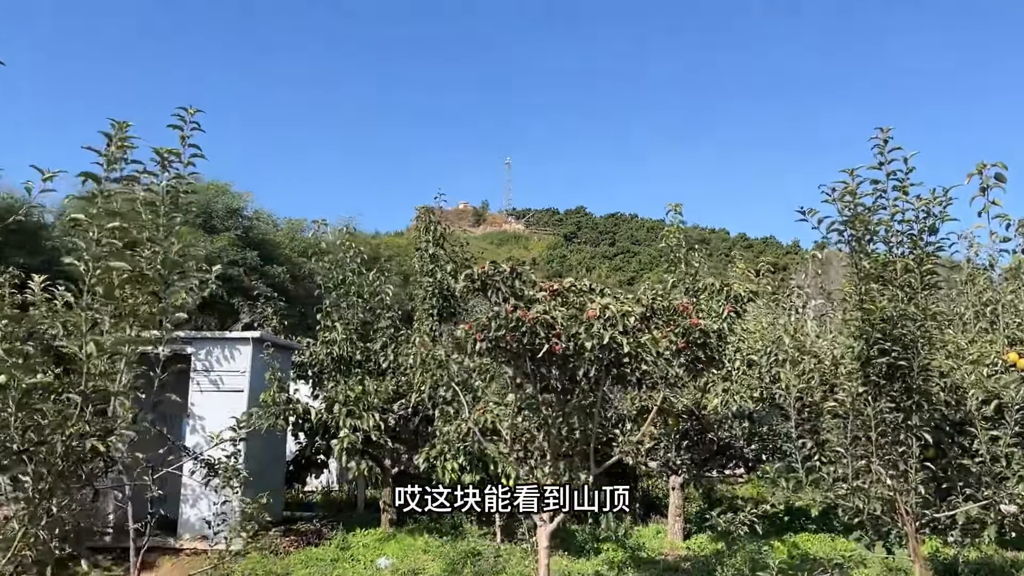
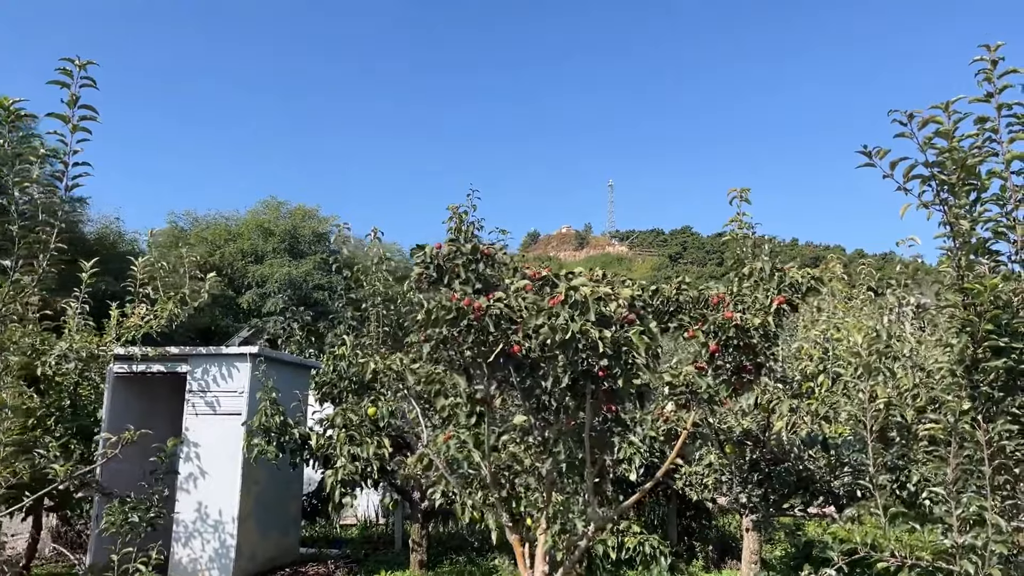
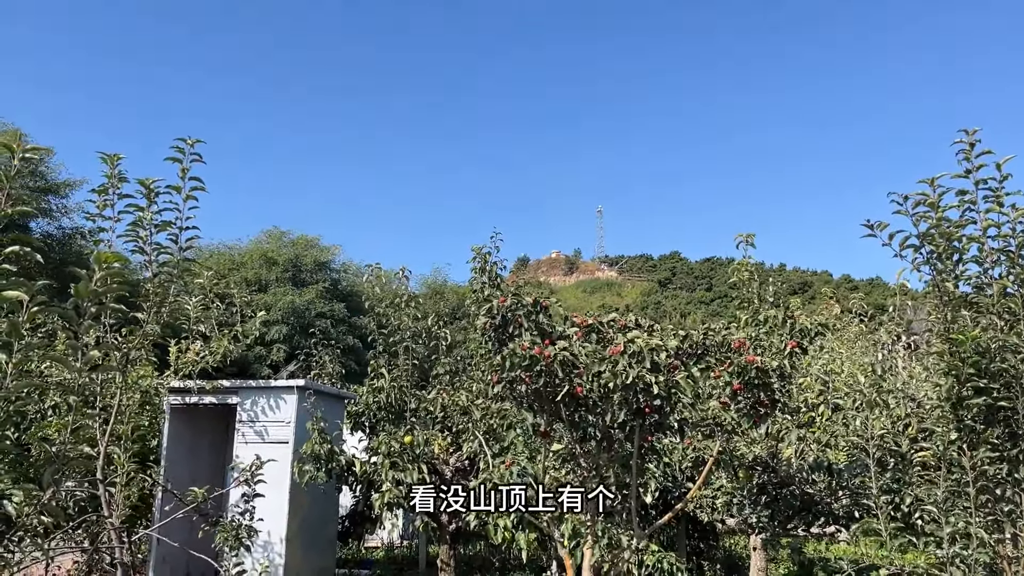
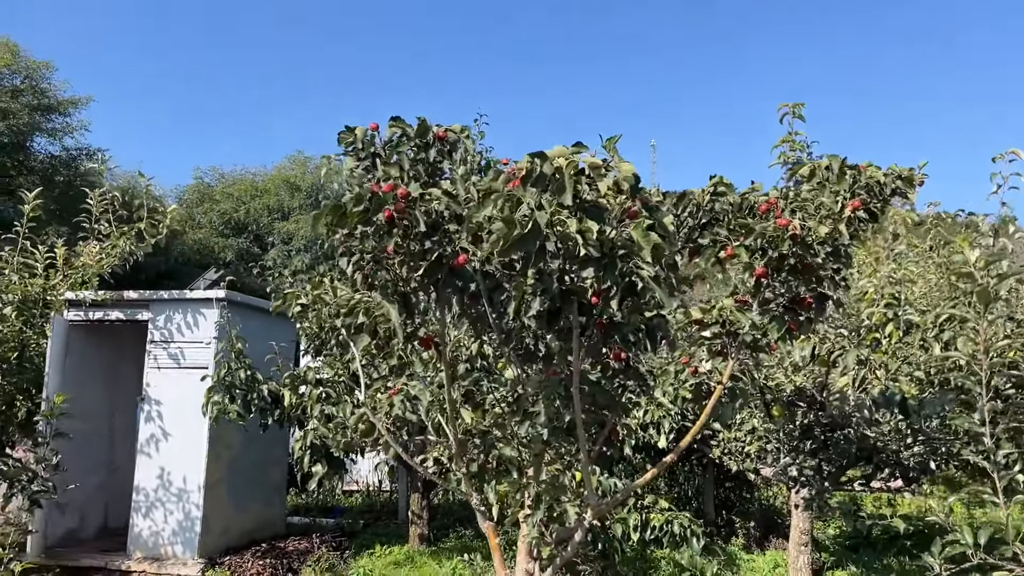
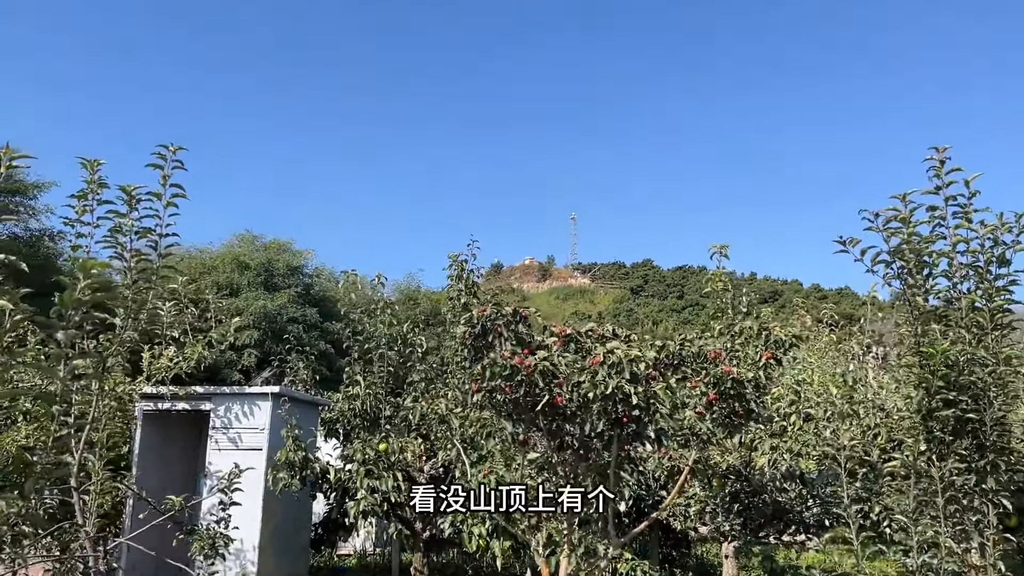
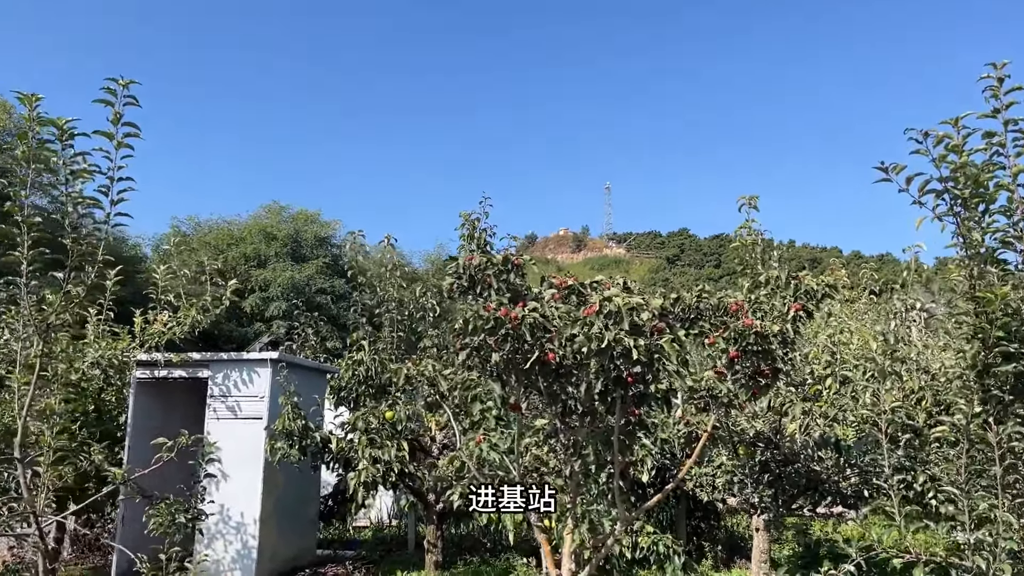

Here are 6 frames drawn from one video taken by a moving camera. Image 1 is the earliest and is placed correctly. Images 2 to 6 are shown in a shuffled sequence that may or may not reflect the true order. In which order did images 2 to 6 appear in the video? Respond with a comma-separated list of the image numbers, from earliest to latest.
5, 3, 6, 2, 4
